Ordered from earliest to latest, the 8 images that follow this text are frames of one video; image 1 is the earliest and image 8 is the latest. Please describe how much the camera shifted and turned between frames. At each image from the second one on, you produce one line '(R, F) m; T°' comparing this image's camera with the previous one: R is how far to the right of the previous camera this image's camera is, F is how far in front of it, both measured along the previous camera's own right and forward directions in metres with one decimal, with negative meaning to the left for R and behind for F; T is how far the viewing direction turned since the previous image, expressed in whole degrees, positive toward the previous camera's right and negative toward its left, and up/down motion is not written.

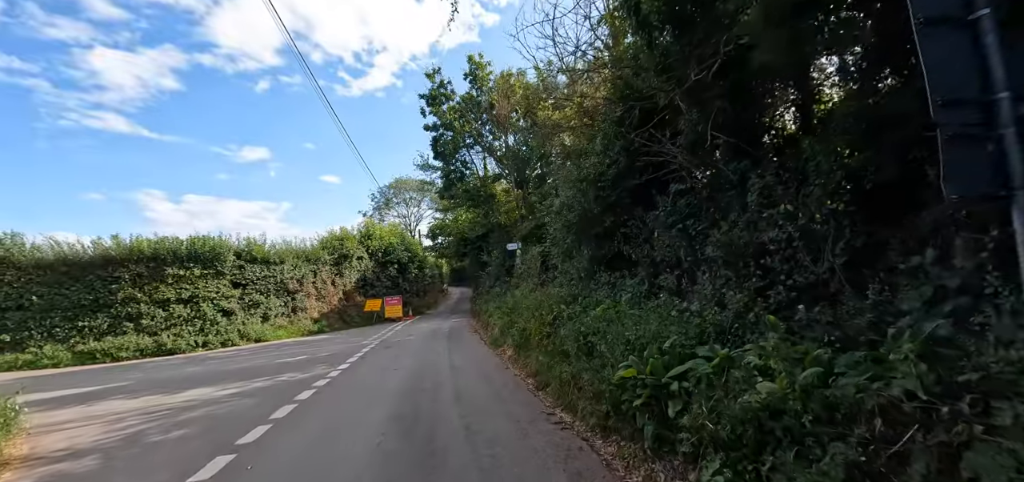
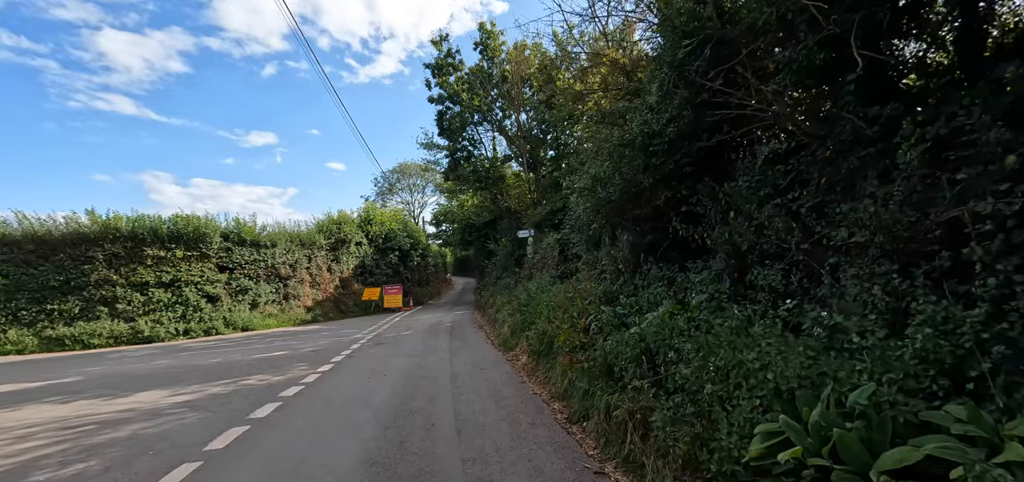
(-0.3, +2.1) m; -1°
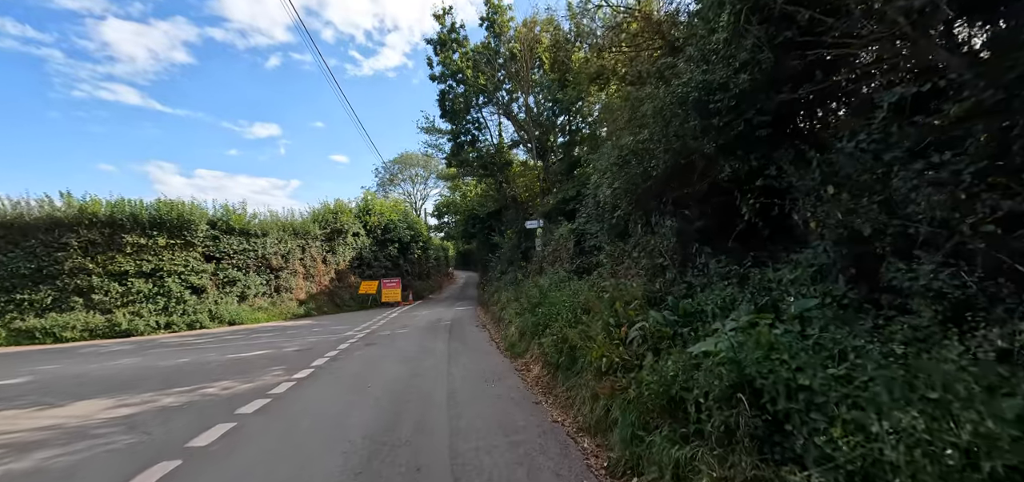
(-0.2, +1.6) m; 0°
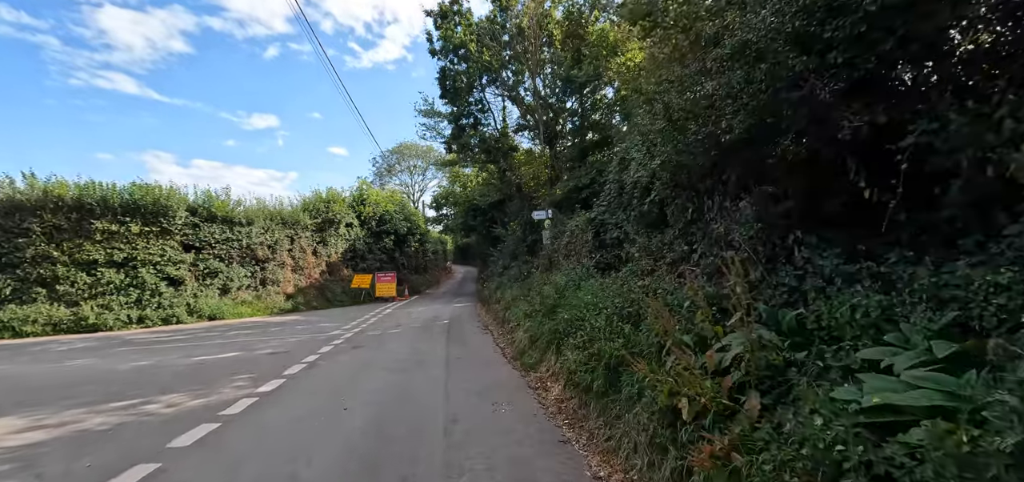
(-0.3, +1.5) m; 0°
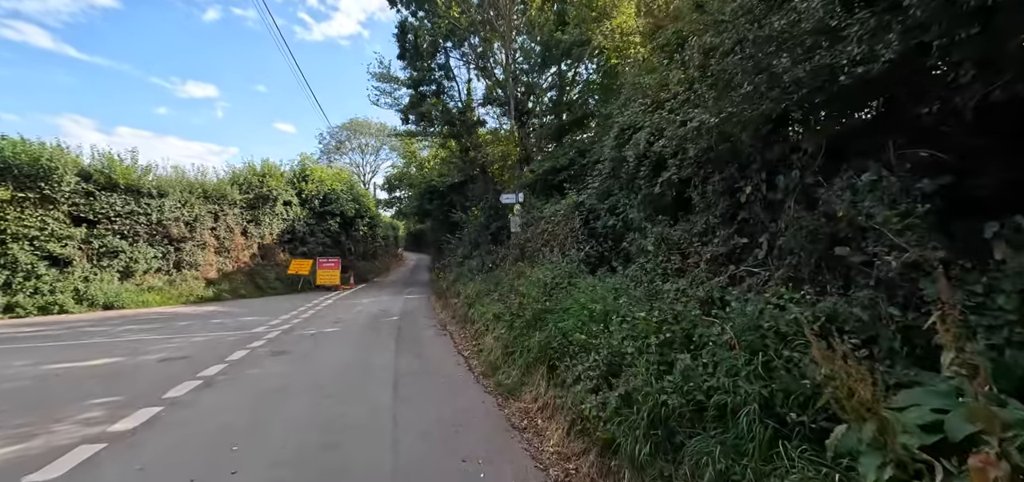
(-0.3, +1.9) m; +6°
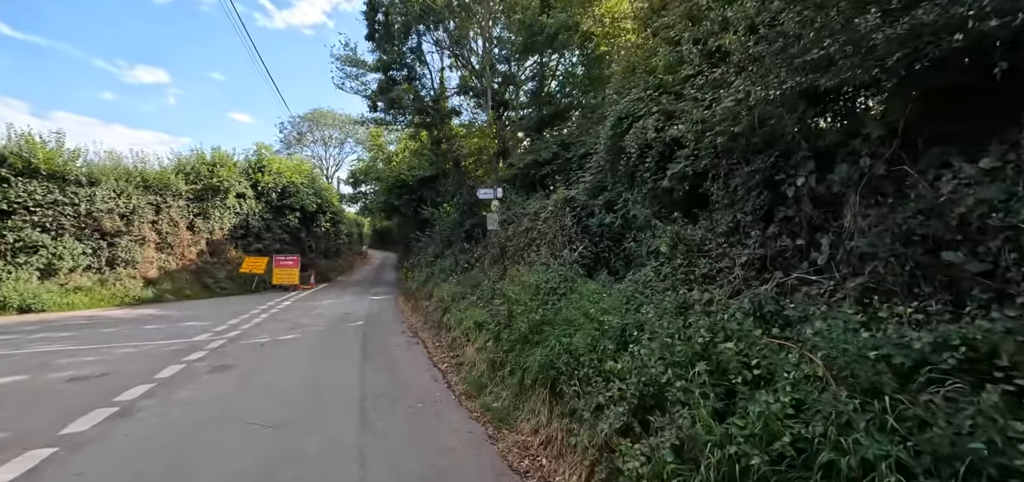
(-0.3, +0.9) m; +4°
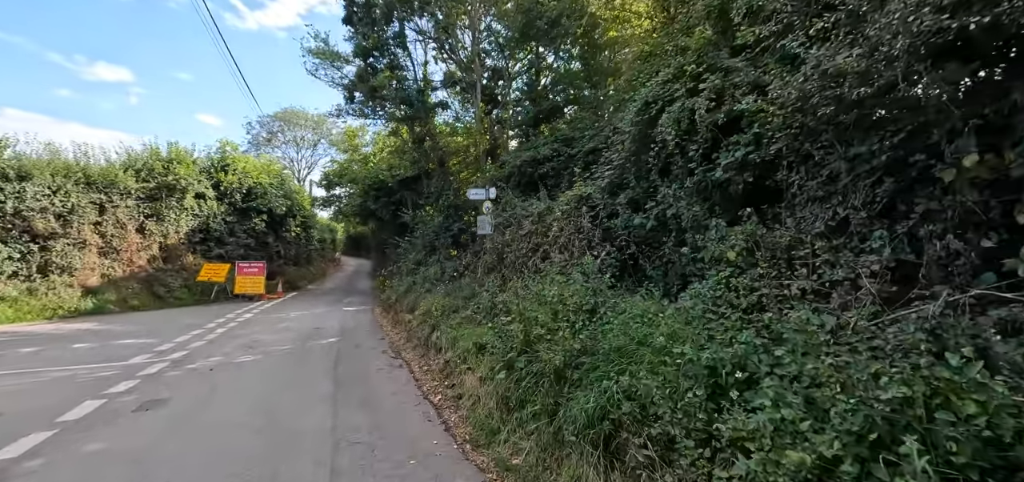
(-0.4, +1.2) m; +3°
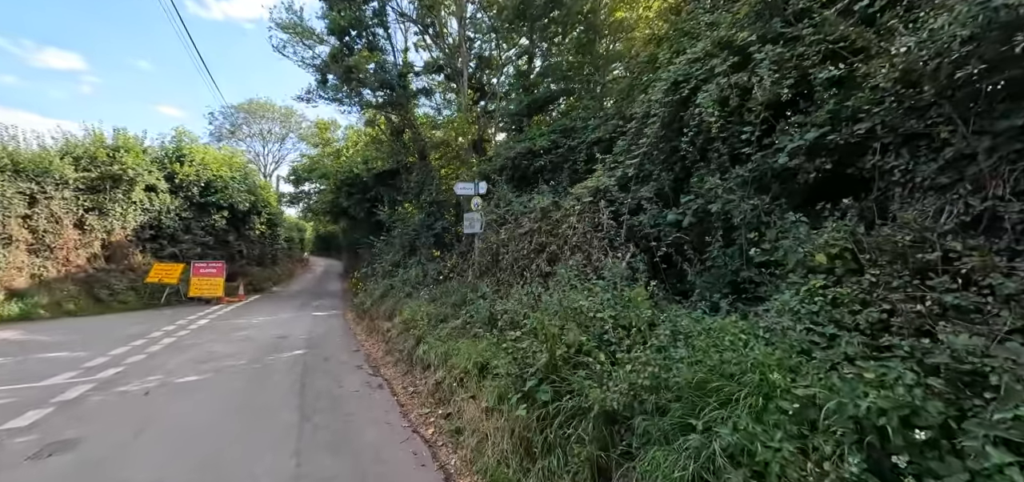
(-0.4, +0.9) m; +4°
